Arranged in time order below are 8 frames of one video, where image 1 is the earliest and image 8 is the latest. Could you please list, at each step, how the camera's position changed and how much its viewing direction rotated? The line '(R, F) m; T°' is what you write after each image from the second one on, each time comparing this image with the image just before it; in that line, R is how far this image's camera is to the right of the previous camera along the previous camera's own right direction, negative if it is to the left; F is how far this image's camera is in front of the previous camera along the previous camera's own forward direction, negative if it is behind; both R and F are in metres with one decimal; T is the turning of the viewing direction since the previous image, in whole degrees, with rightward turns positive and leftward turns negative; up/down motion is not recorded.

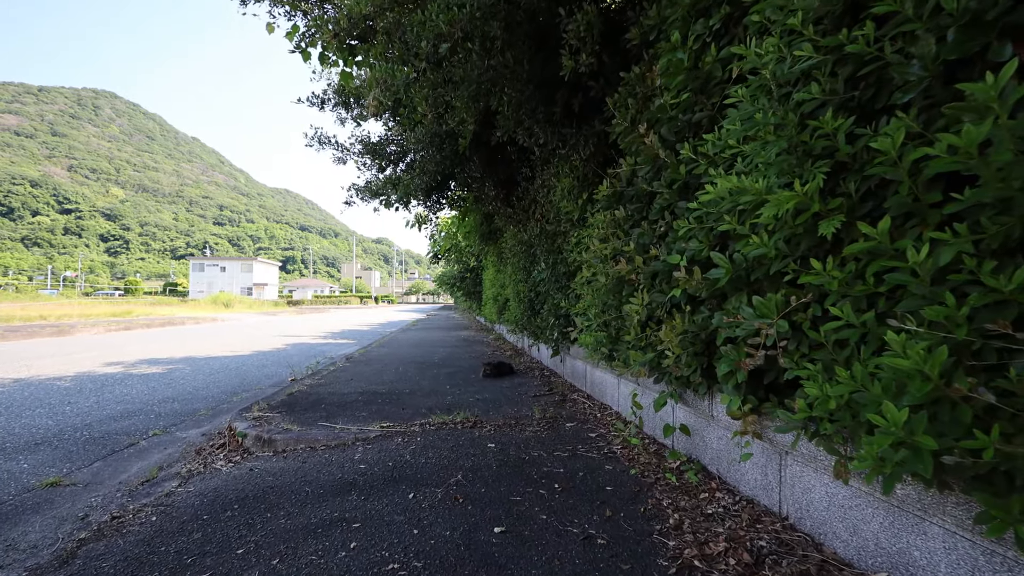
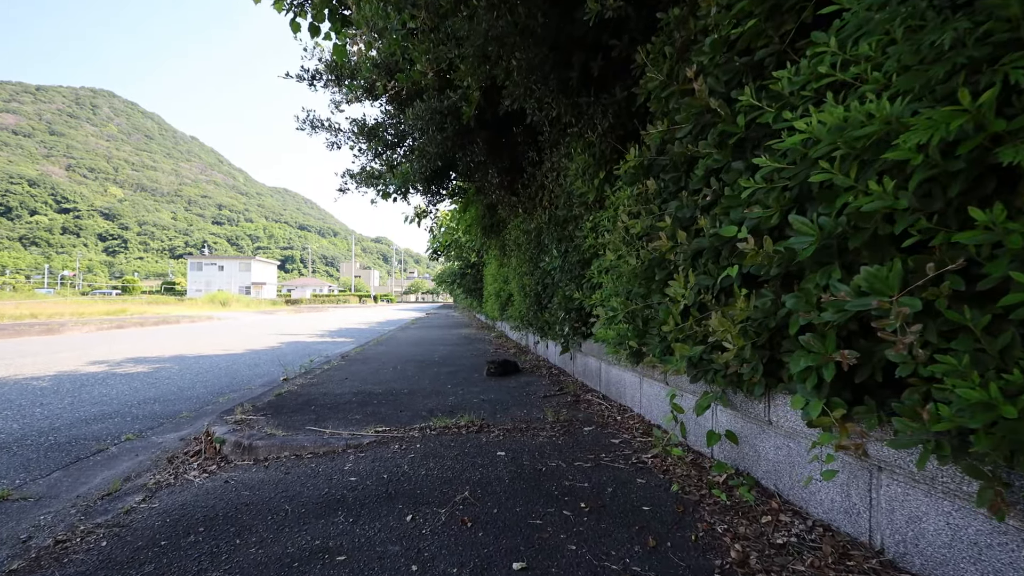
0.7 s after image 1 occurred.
(-0.1, +0.5) m; 0°
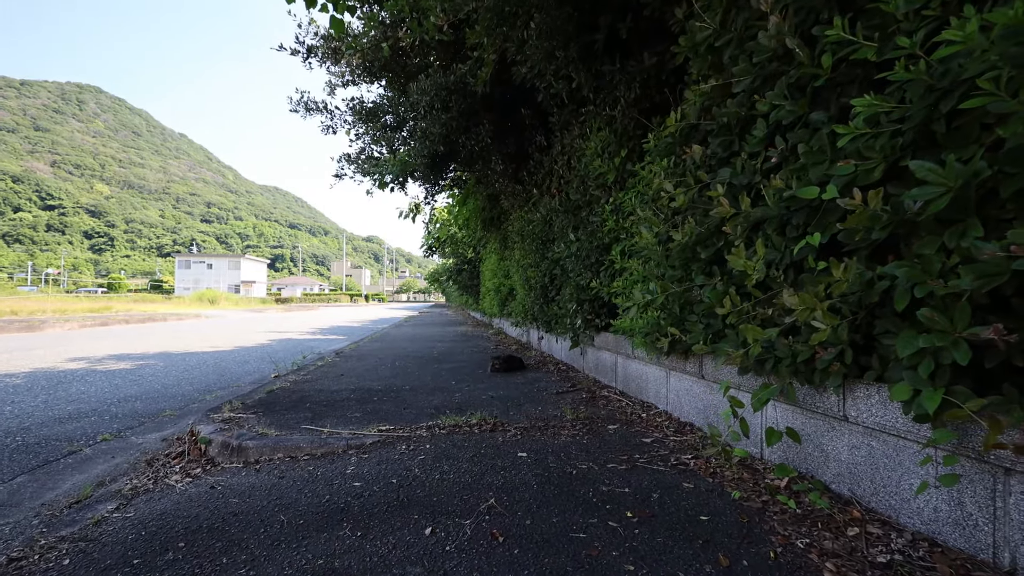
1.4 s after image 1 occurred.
(-0.2, +0.3) m; +1°
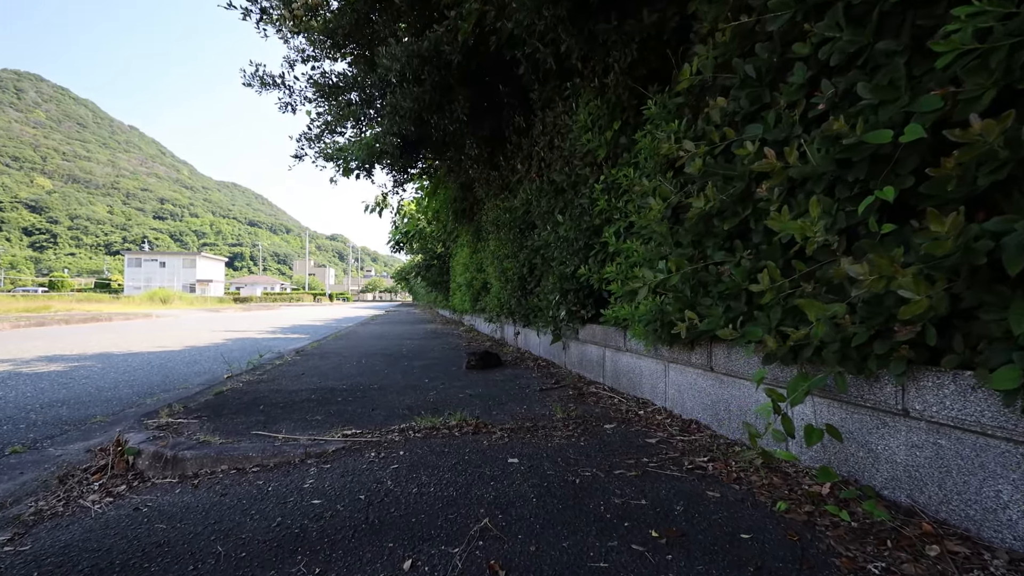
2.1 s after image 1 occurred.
(-0.1, +0.4) m; +4°
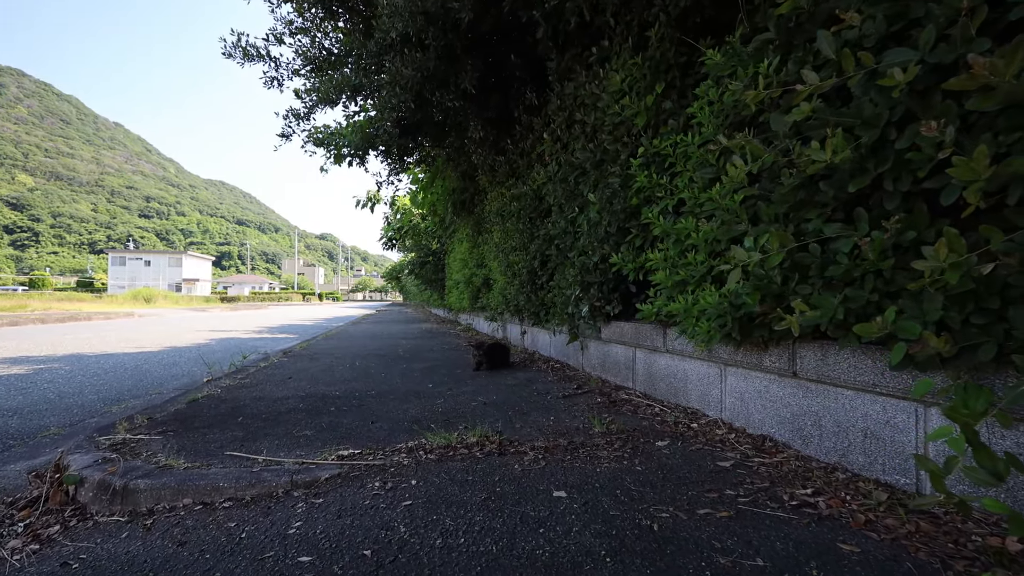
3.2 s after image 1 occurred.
(-0.2, +0.6) m; +1°
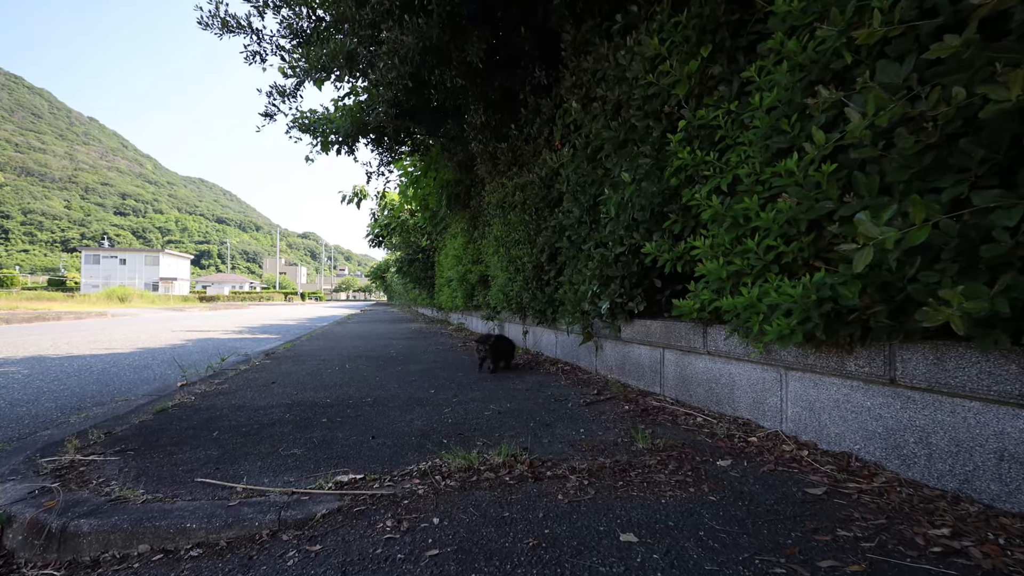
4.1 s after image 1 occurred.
(-0.2, +0.4) m; +2°
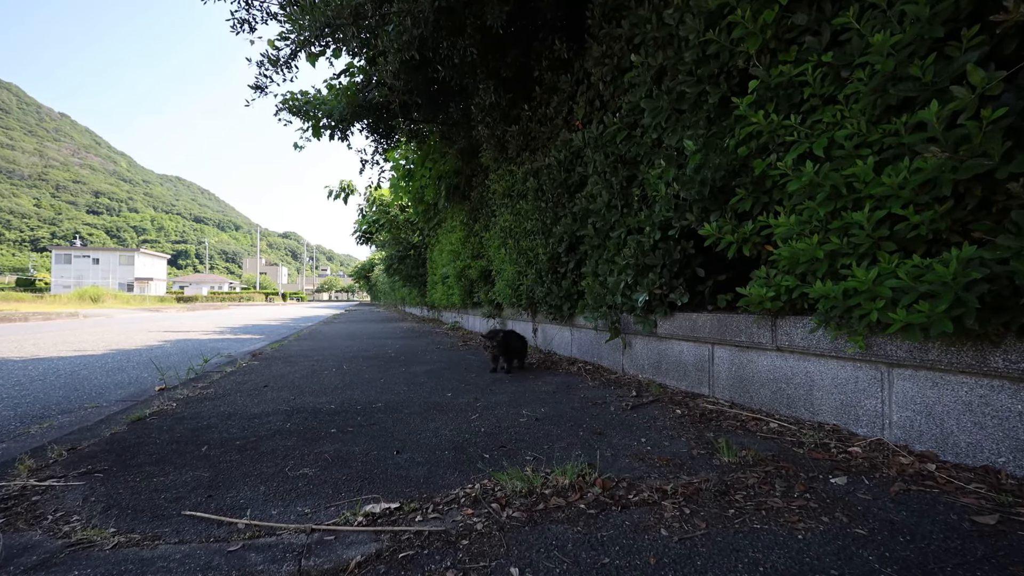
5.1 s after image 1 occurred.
(-0.3, +0.4) m; +2°
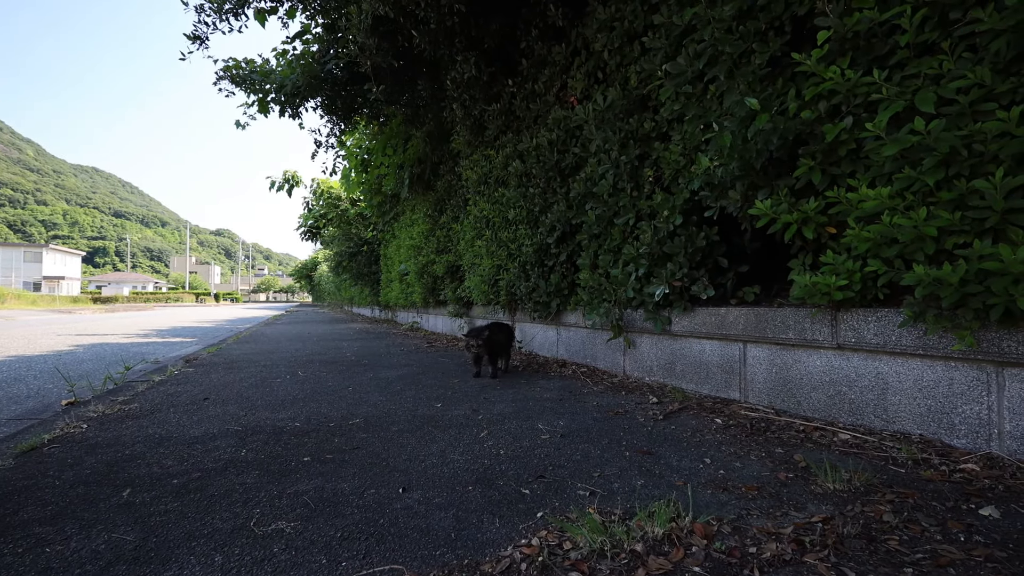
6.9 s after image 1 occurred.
(-0.3, +0.5) m; +6°
